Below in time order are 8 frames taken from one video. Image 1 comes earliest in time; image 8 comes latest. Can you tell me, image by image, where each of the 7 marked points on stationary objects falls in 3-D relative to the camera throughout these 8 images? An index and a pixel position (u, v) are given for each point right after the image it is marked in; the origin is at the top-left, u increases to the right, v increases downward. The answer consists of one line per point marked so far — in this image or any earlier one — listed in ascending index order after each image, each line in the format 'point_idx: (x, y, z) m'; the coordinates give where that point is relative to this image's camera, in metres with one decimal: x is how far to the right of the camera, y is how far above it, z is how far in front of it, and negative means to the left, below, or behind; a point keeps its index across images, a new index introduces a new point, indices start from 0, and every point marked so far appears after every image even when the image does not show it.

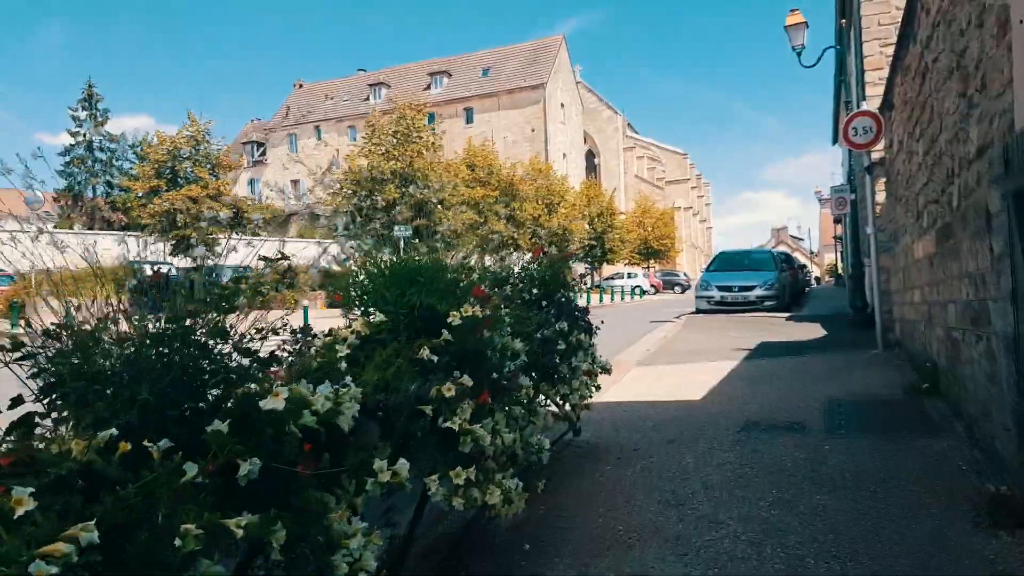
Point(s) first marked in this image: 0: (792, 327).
0: (+4.4, -0.6, +12.0) m
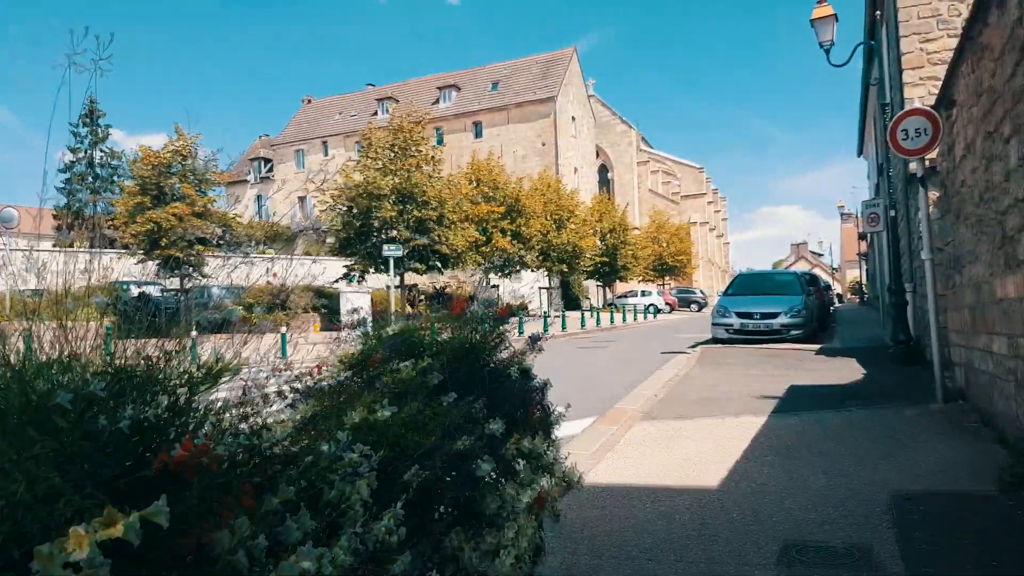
0: (+4.2, -1.0, +10.4) m
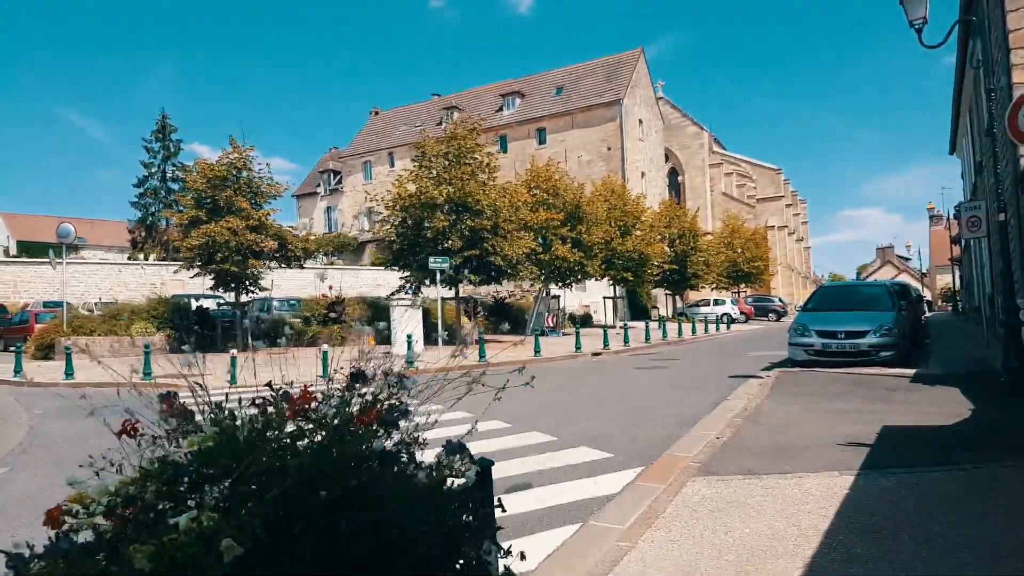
0: (+4.7, -1.2, +8.9) m
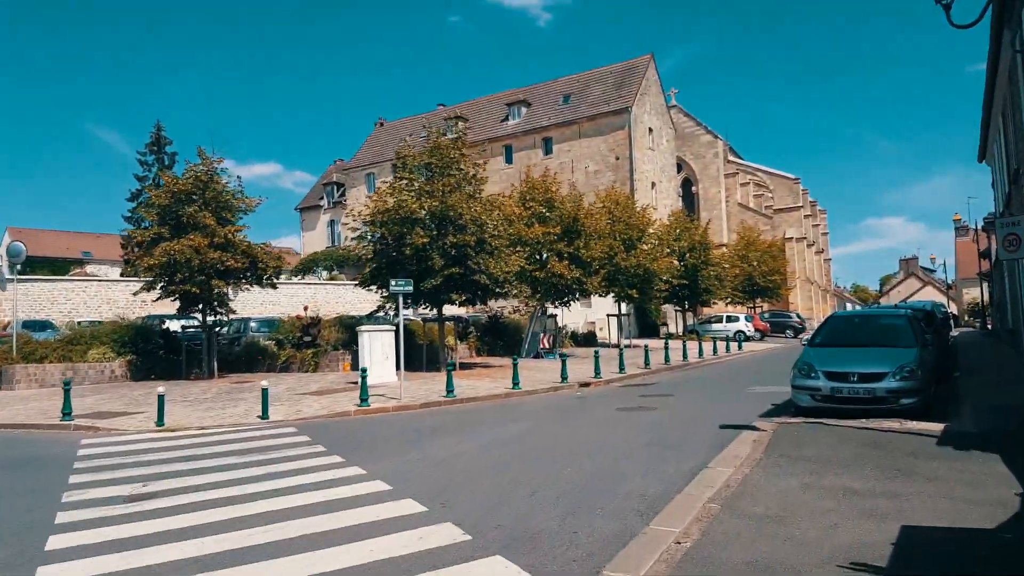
0: (+3.9, -1.6, +6.9) m
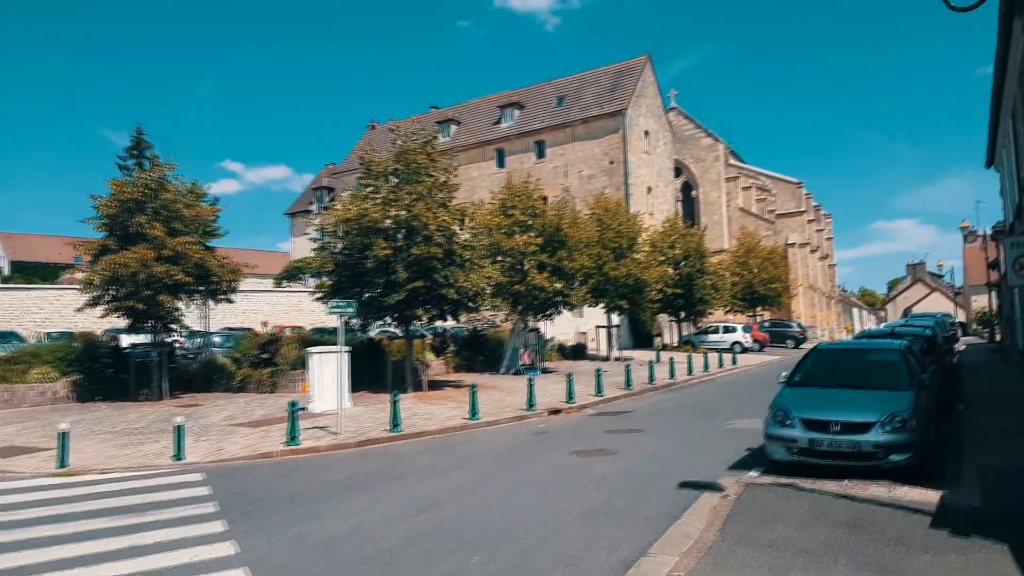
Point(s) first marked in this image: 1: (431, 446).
0: (+3.1, -2.0, +5.5) m
1: (-1.2, -2.4, +11.7) m
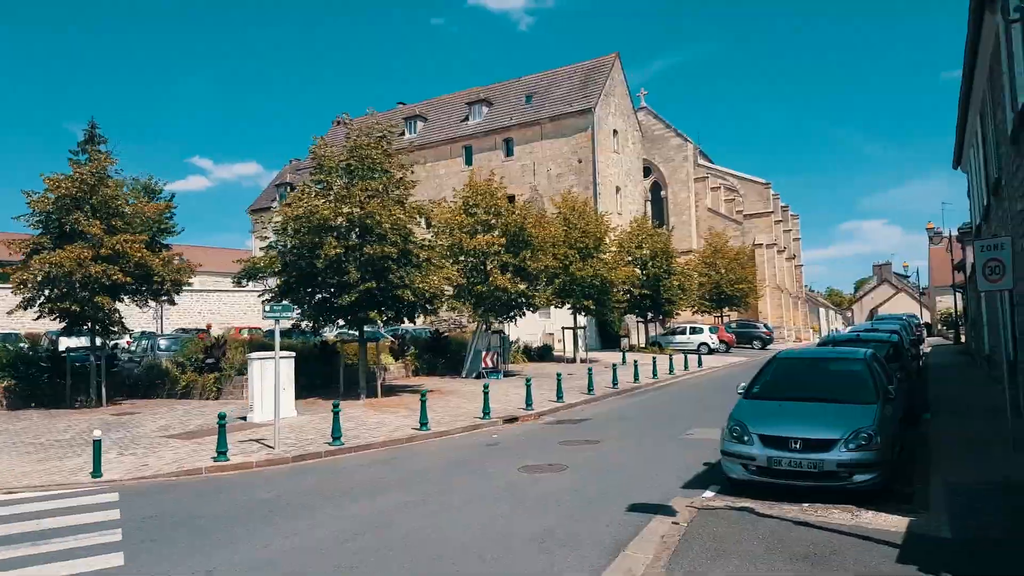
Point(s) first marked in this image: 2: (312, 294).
0: (+2.5, -2.0, +4.8) m
1: (-2.0, -2.5, +10.9) m
2: (-4.8, -0.1, +18.6) m
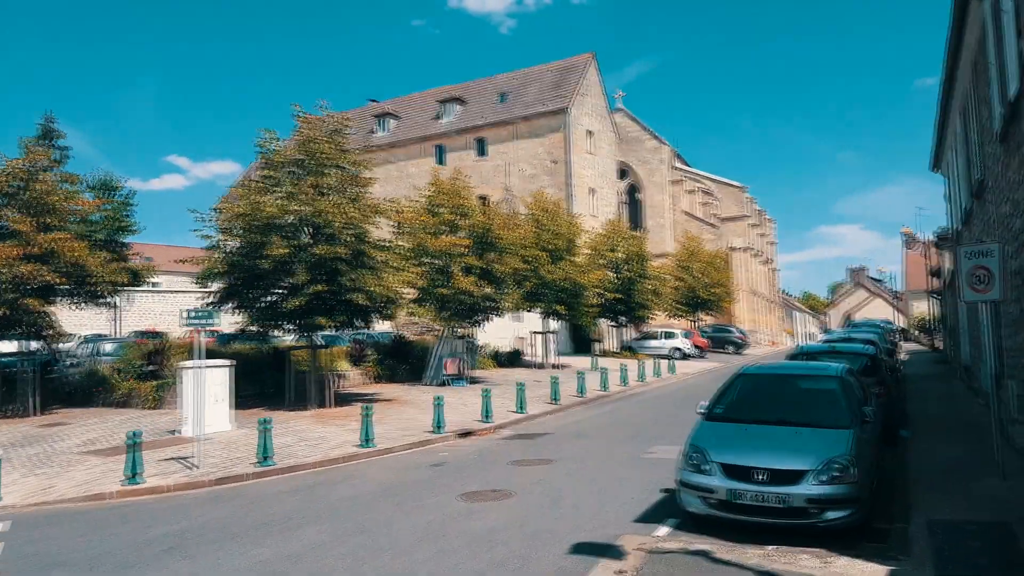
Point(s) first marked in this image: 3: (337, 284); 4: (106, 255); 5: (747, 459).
0: (+2.0, -2.1, +3.9) m
1: (-2.7, -2.5, +9.9) m
2: (-5.7, -0.2, +17.5) m
3: (-3.9, +0.1, +17.2) m
4: (-9.8, +0.8, +18.7) m
5: (+2.1, -1.5, +6.8) m
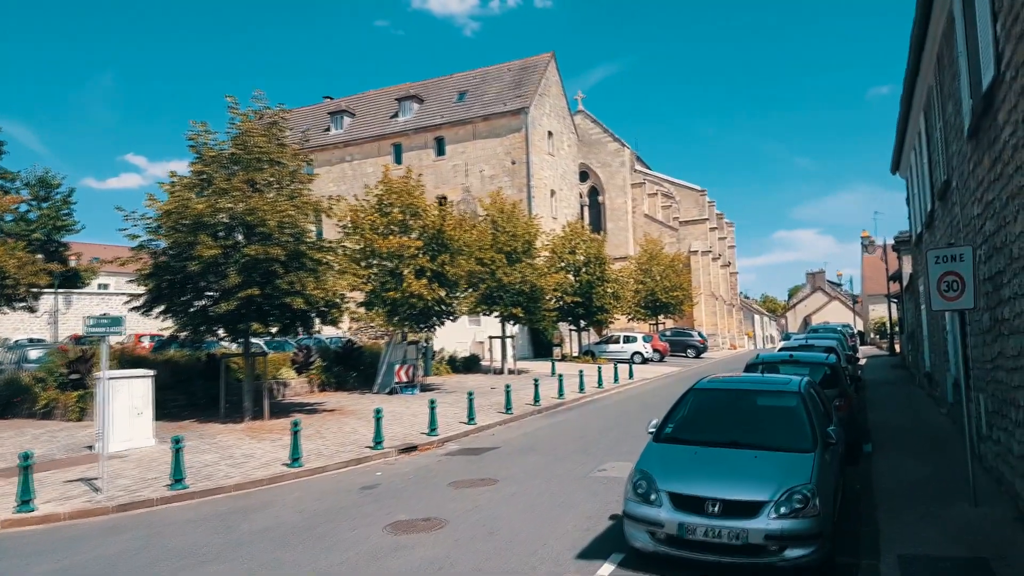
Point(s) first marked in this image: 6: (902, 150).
0: (+1.5, -2.2, +3.2) m
1: (-3.4, -2.6, +8.9) m
2: (-6.8, -0.3, +16.4) m
3: (-4.9, 0.0, +16.2) m
4: (-11.0, +0.7, +17.4) m
5: (+1.5, -1.6, +6.1) m
6: (+8.5, +3.0, +17.0) m
